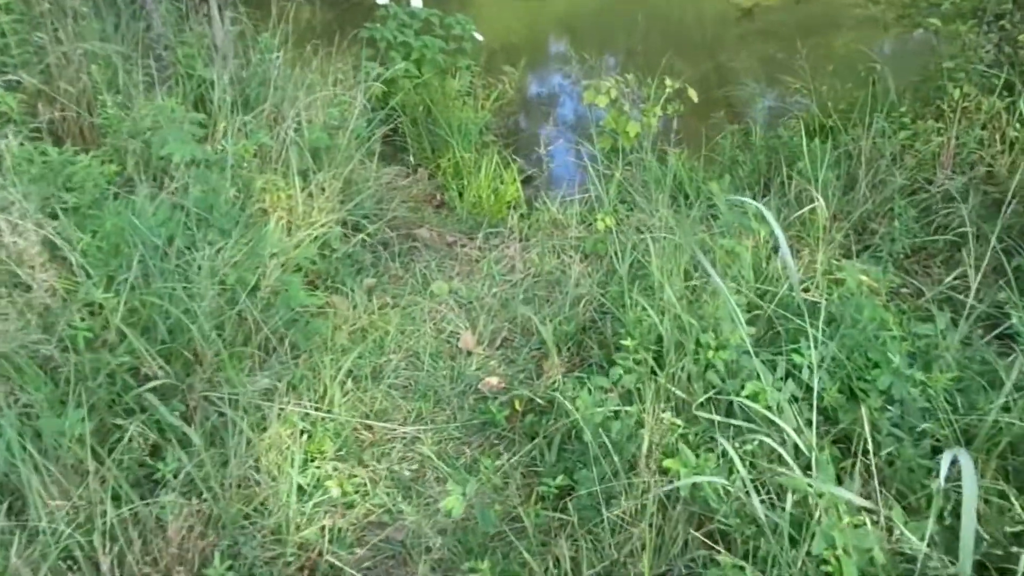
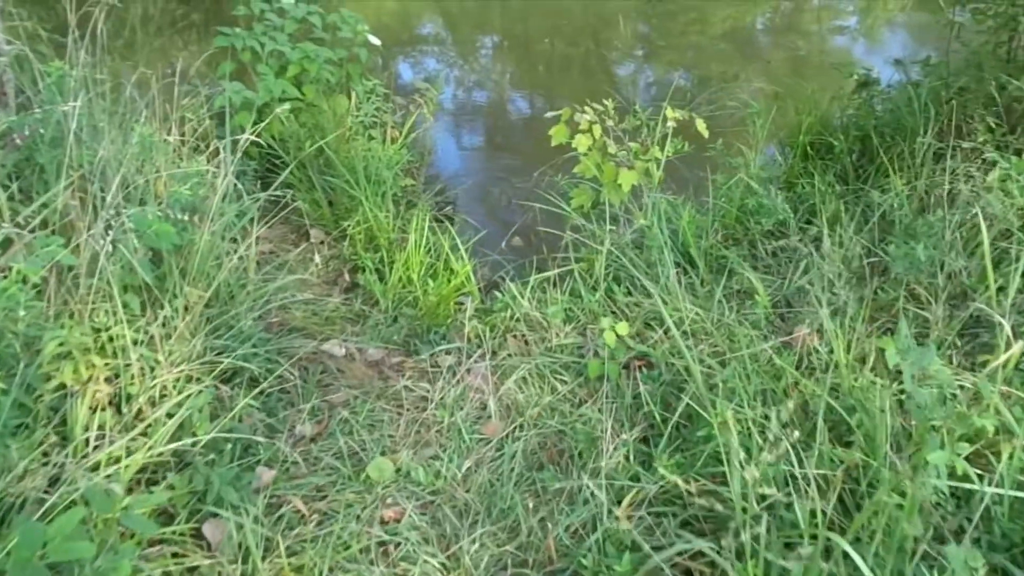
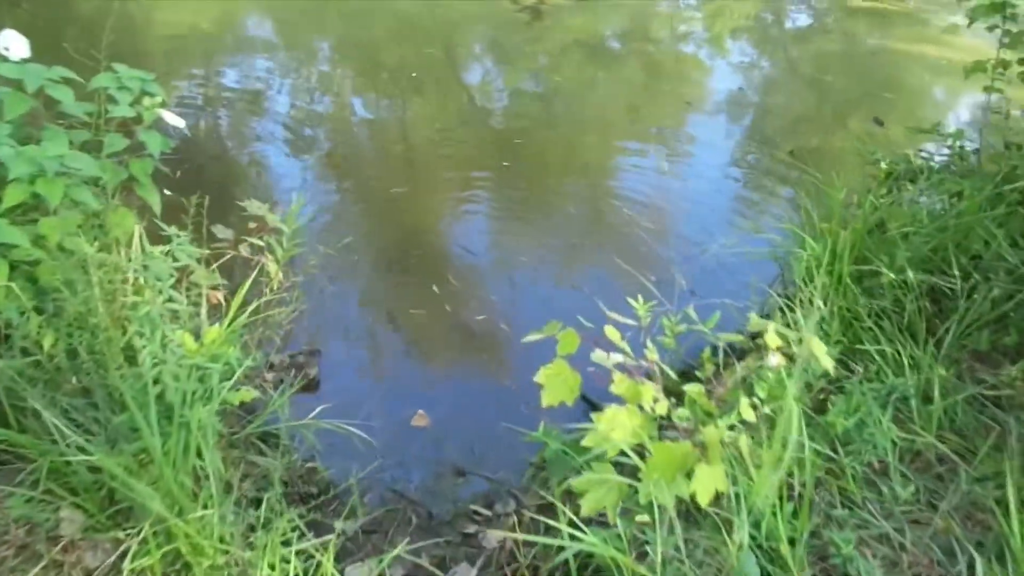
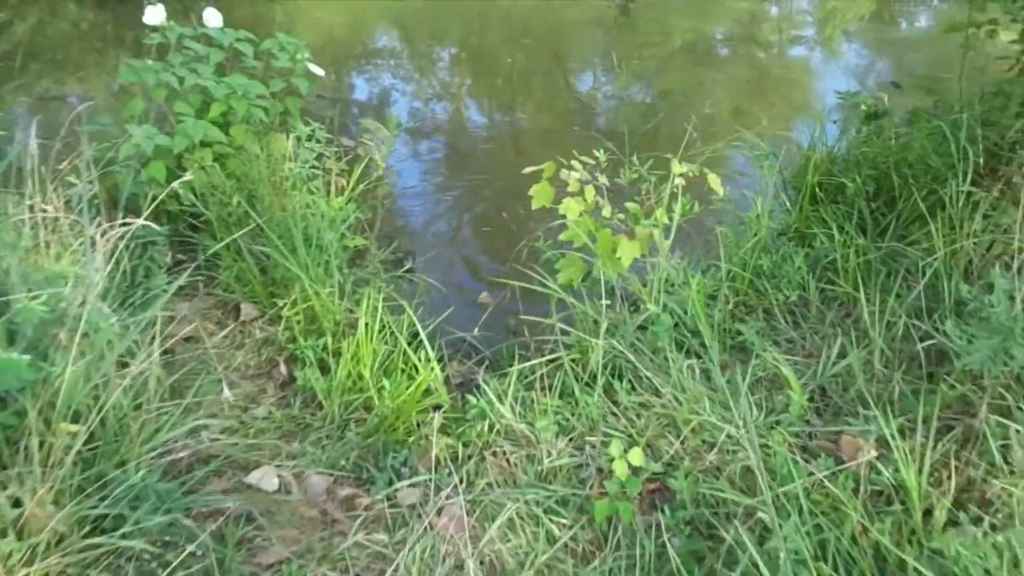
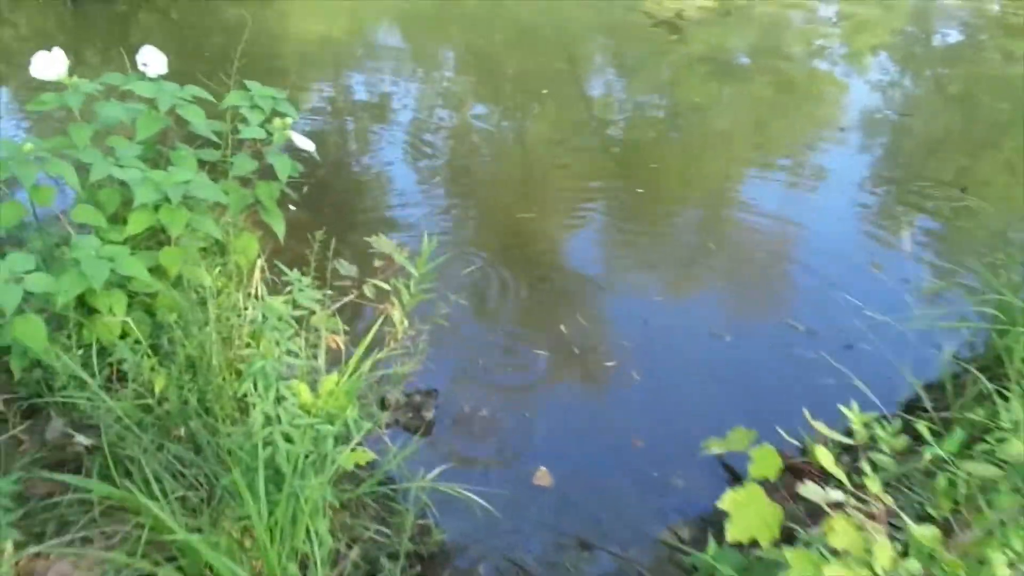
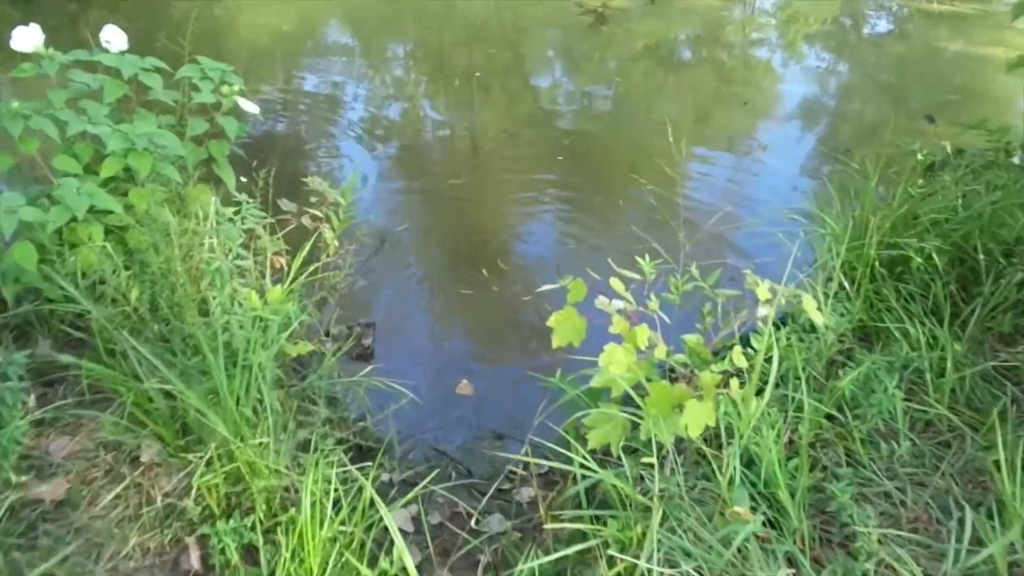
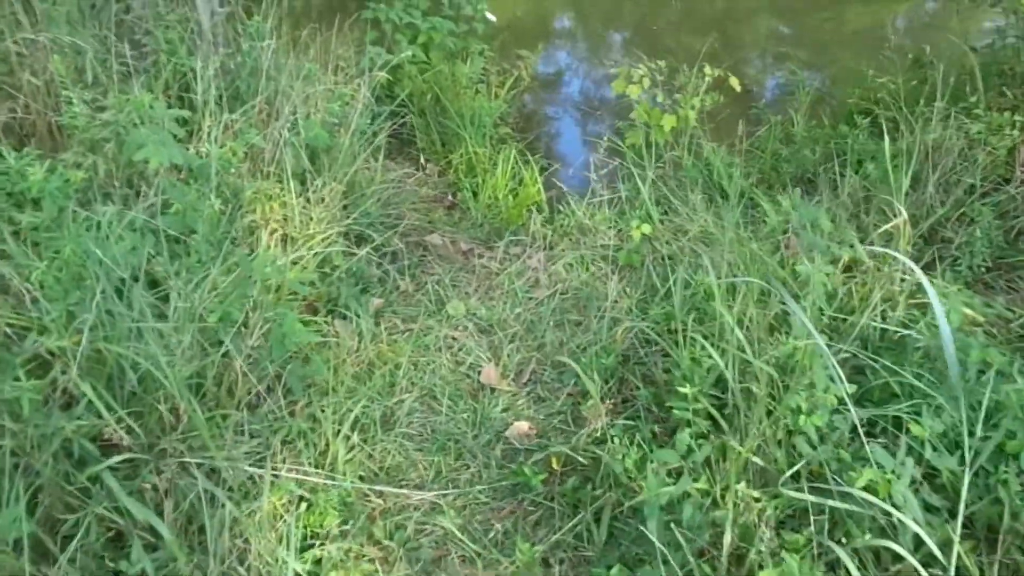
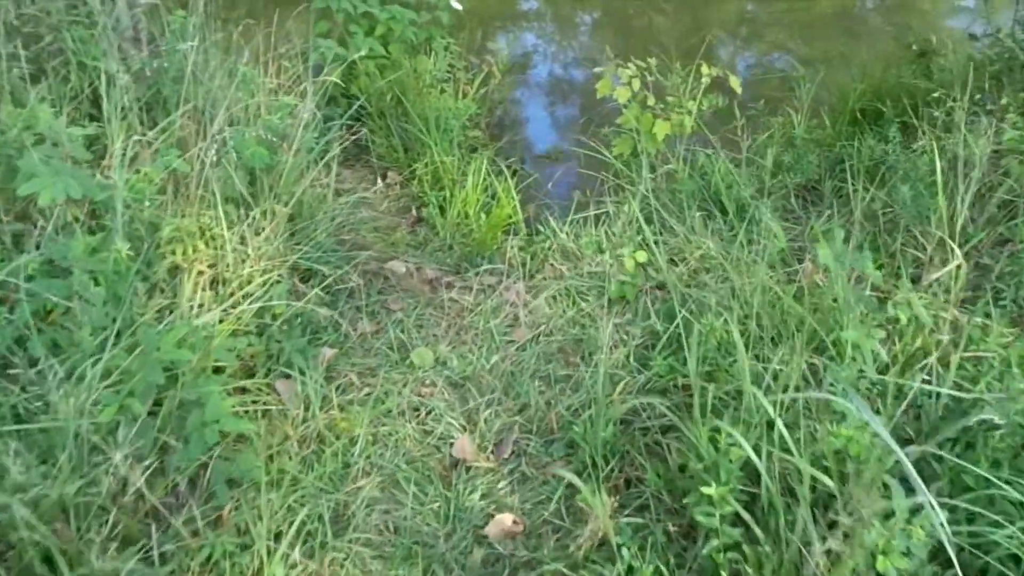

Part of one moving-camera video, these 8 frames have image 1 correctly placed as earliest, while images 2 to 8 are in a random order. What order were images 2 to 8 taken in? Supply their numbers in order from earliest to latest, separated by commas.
7, 8, 2, 4, 6, 3, 5
